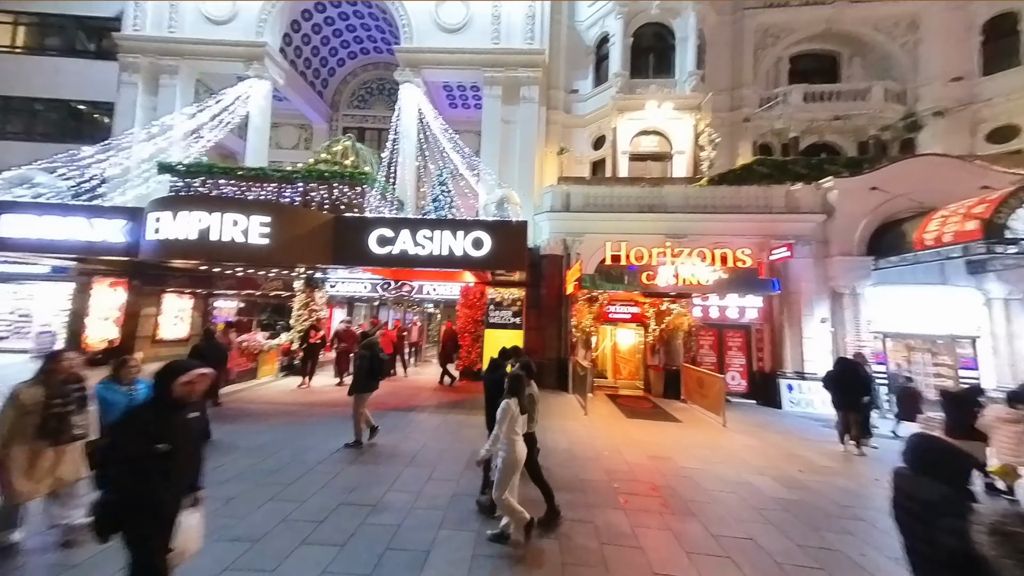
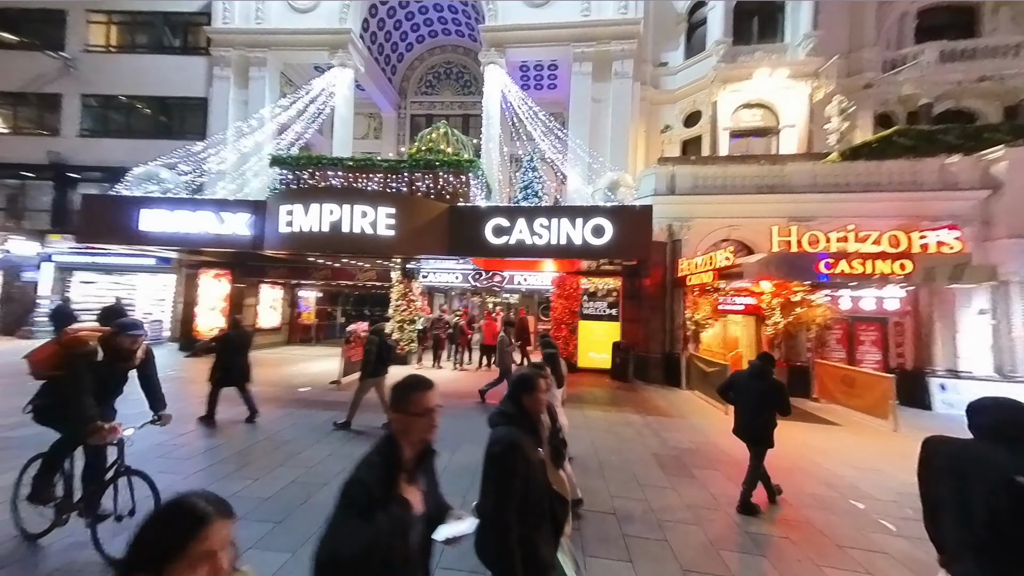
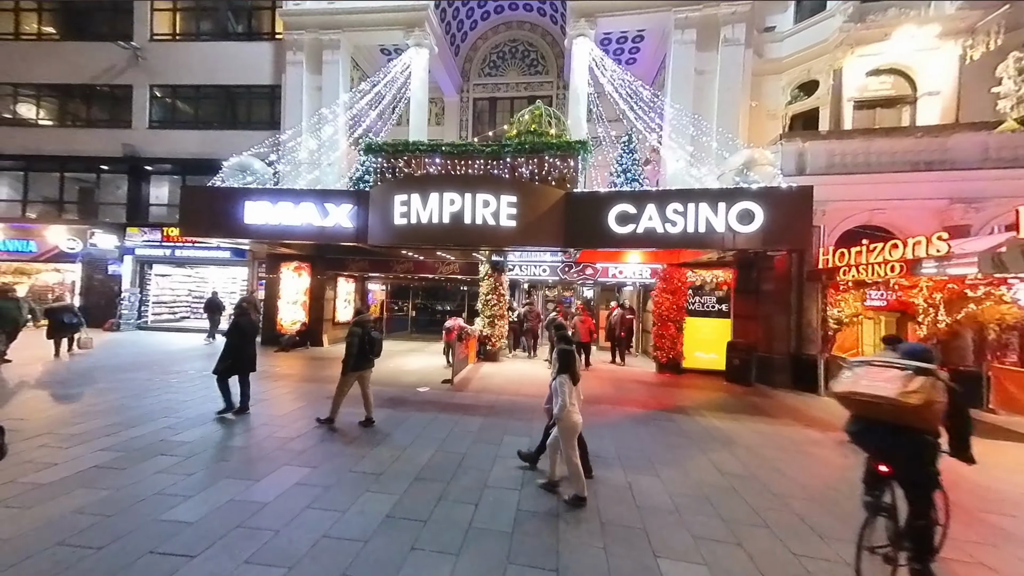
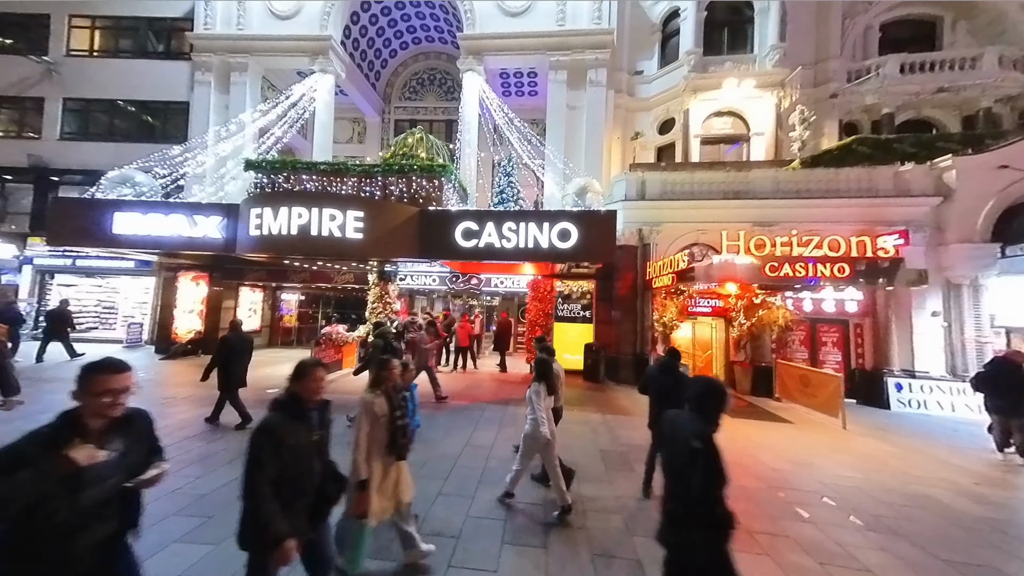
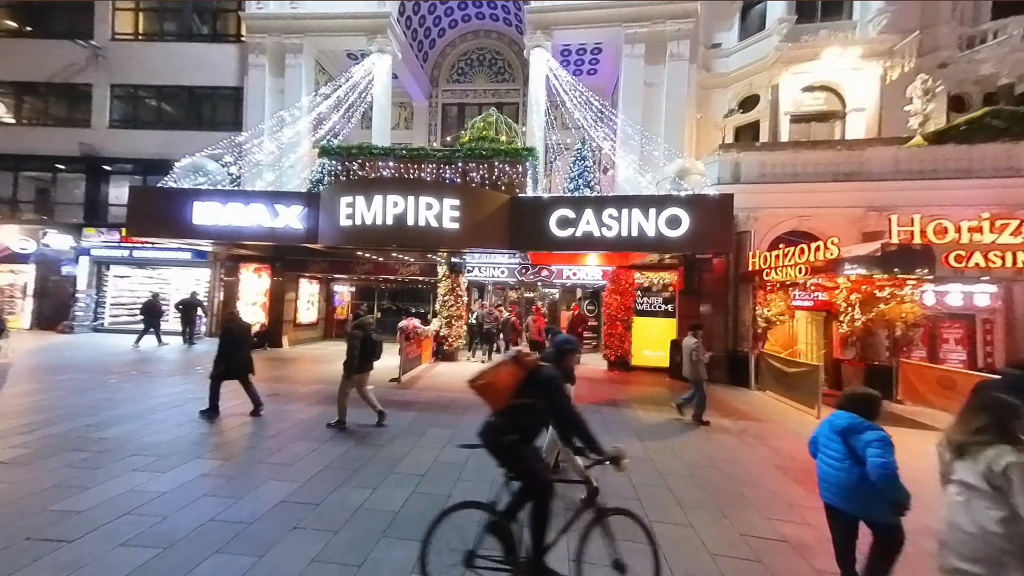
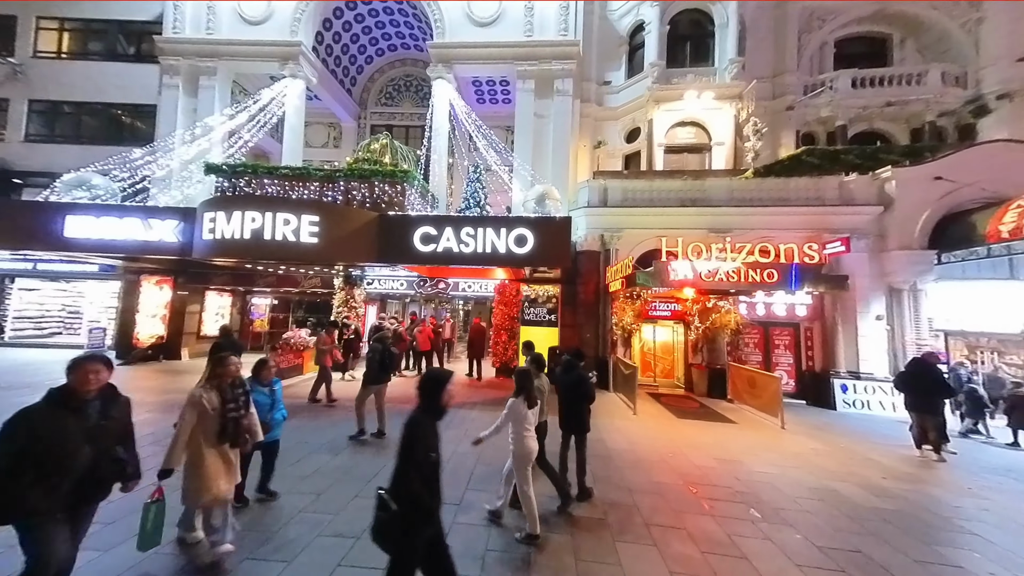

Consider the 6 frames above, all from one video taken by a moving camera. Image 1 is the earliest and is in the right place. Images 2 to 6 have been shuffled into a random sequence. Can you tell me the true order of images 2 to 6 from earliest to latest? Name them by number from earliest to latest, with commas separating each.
6, 4, 2, 5, 3
